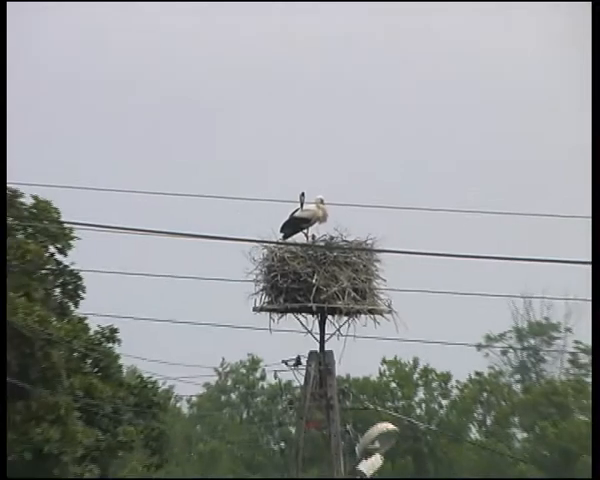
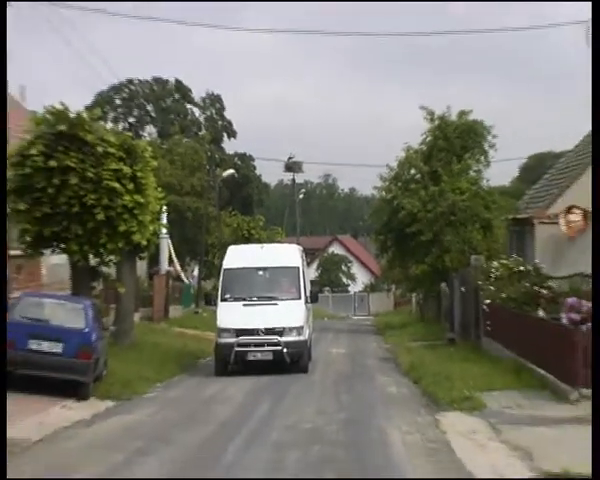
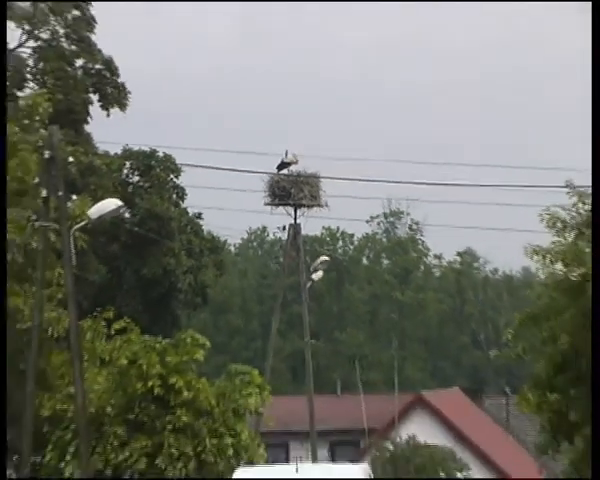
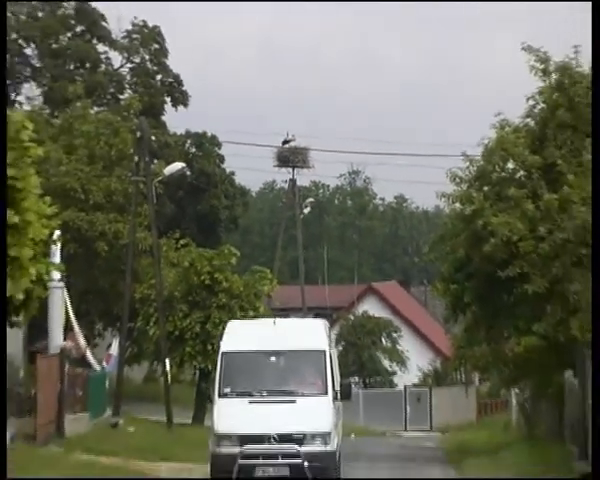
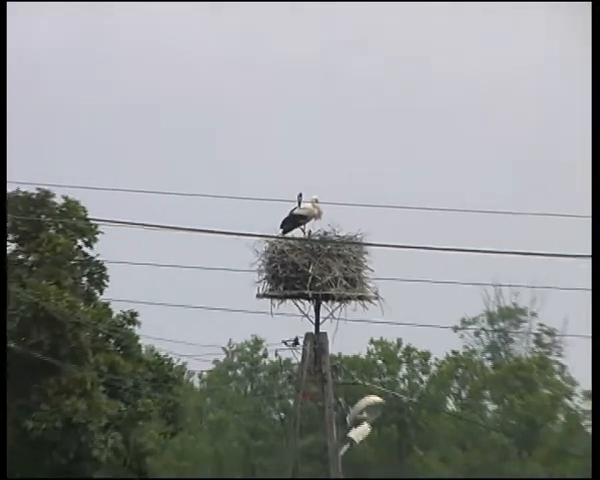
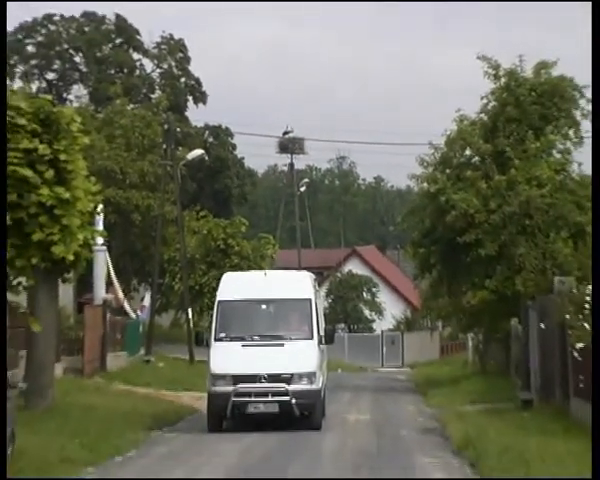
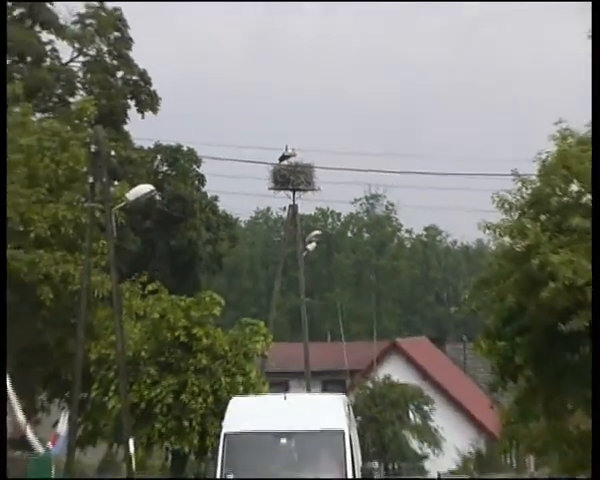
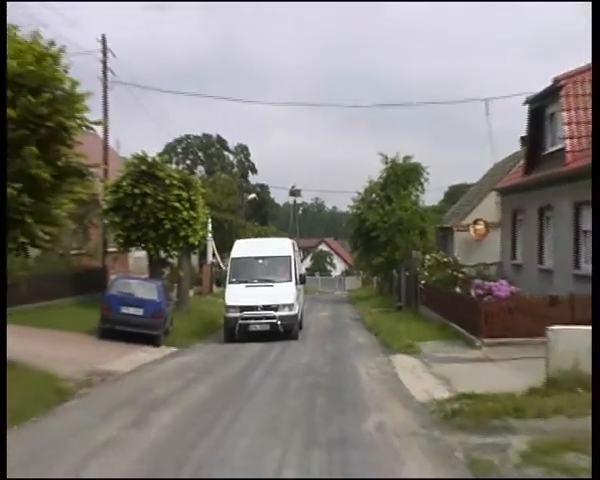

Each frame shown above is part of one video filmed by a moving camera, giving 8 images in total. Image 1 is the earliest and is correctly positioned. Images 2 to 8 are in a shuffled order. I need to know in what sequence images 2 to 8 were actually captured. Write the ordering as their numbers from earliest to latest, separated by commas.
5, 3, 7, 4, 6, 2, 8
